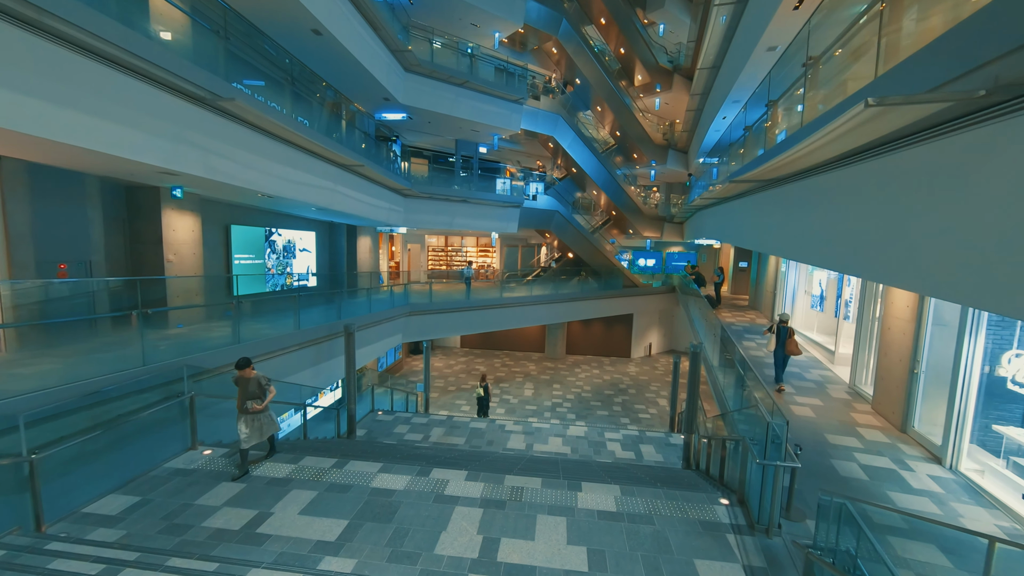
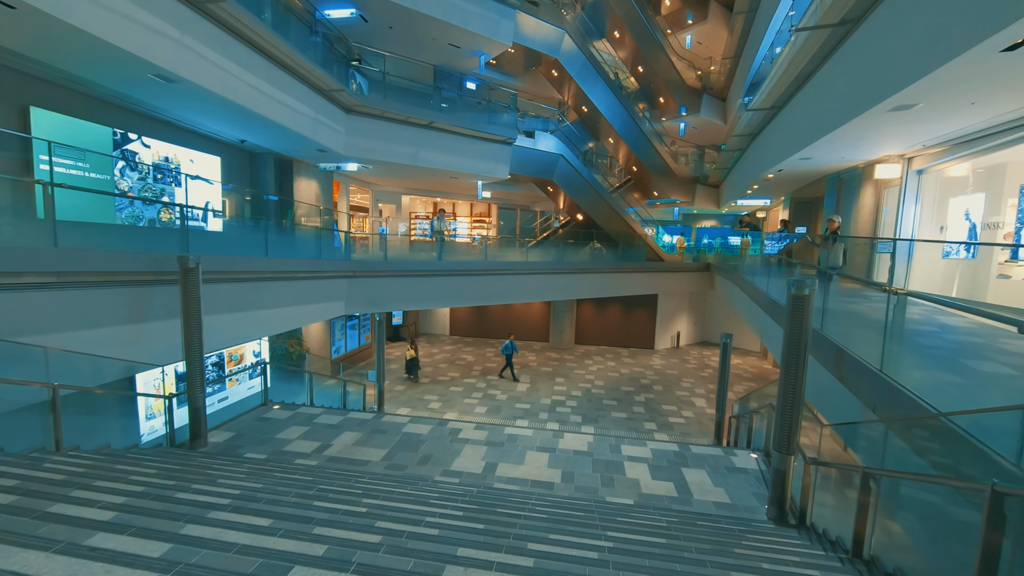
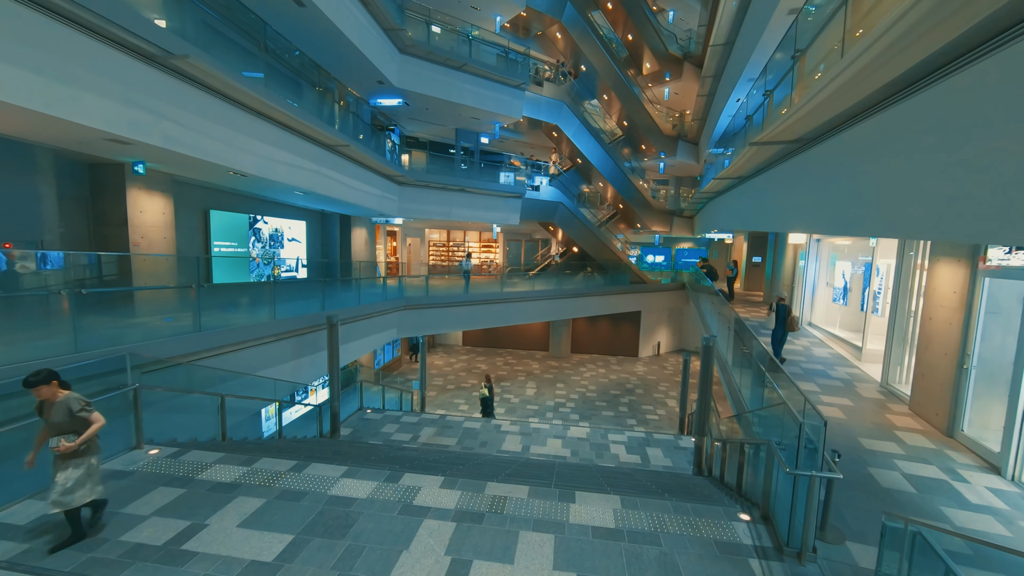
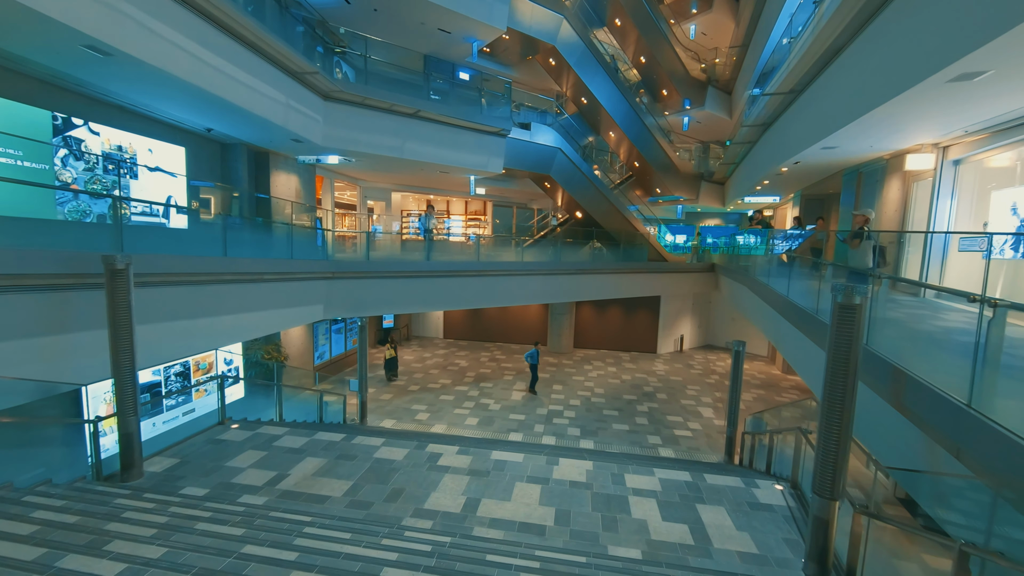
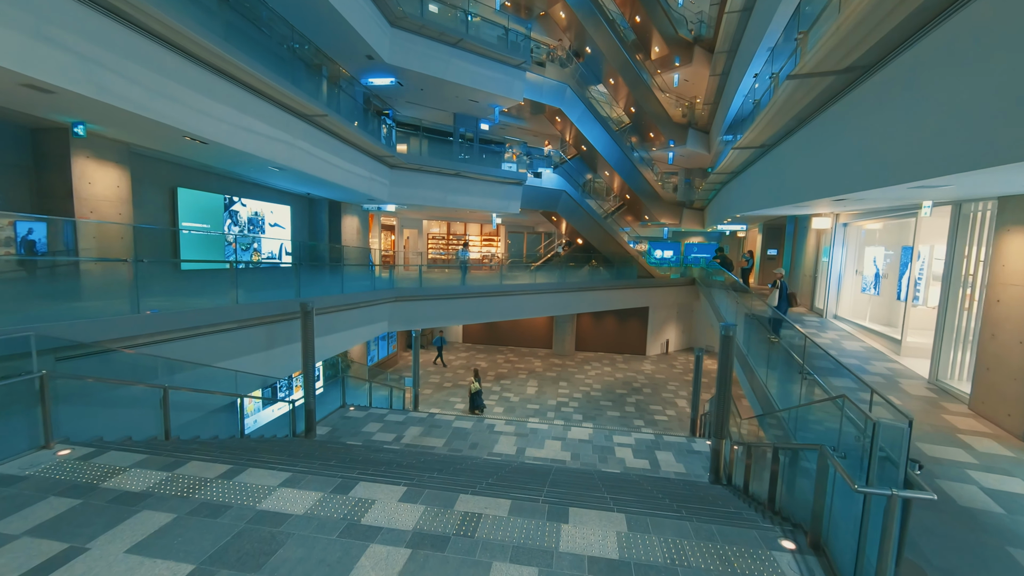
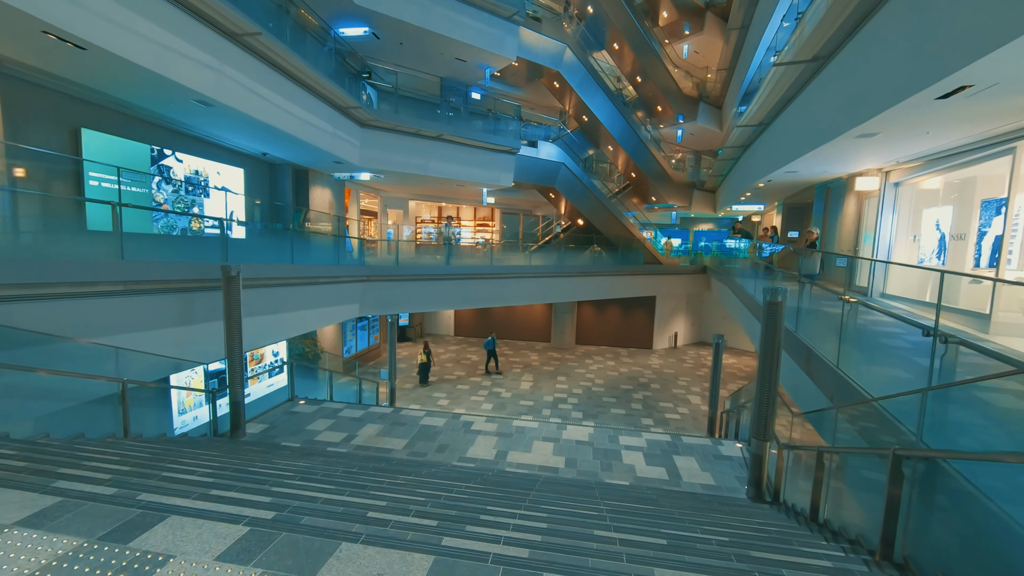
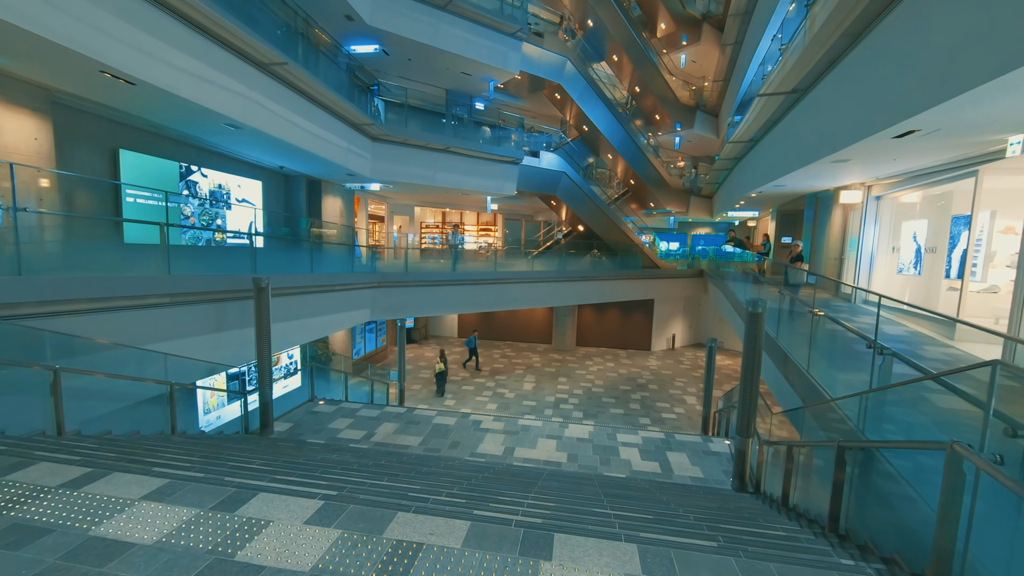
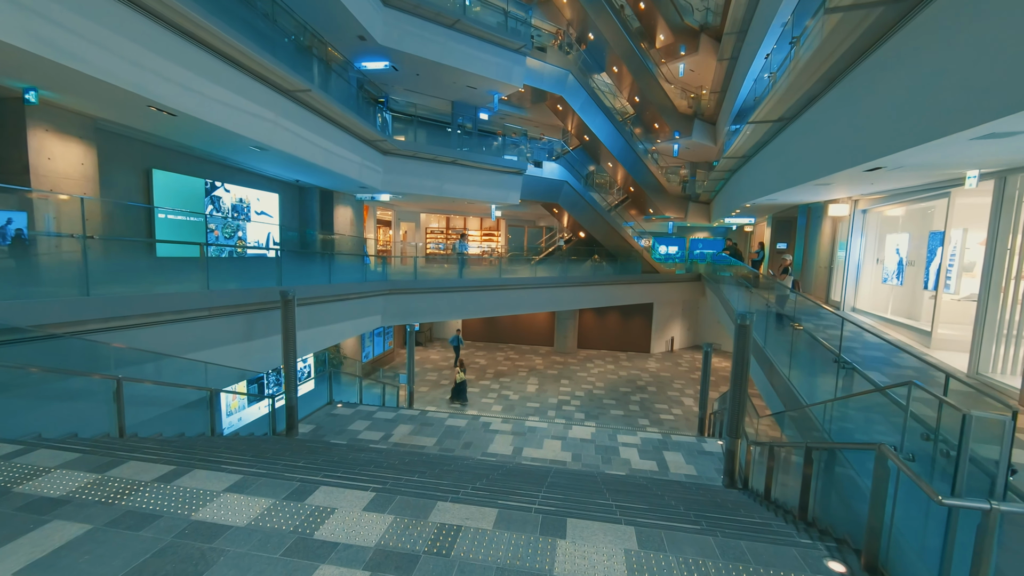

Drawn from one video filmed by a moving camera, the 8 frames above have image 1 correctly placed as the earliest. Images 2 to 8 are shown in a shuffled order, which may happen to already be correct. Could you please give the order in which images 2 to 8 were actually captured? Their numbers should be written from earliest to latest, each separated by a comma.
3, 5, 8, 7, 6, 2, 4
